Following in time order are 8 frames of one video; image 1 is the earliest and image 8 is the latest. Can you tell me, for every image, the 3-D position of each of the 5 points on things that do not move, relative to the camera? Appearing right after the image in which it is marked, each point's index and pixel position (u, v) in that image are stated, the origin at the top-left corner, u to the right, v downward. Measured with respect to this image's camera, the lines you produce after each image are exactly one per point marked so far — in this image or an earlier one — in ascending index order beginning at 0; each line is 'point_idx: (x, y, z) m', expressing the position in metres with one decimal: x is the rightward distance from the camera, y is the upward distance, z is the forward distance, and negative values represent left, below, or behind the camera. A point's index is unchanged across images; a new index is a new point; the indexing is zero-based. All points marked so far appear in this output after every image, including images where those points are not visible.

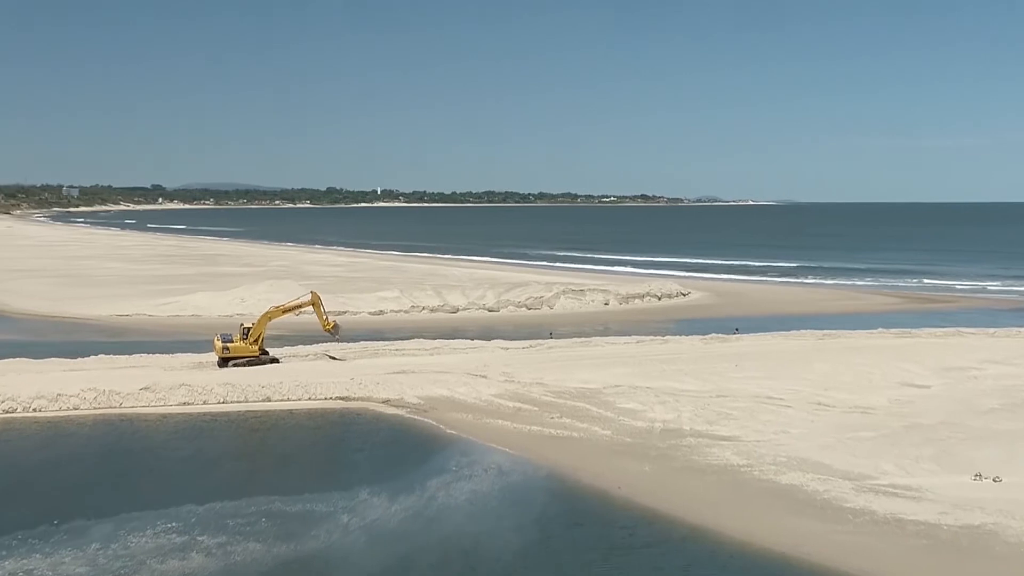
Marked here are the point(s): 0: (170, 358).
0: (-4.4, -0.9, +19.5) m
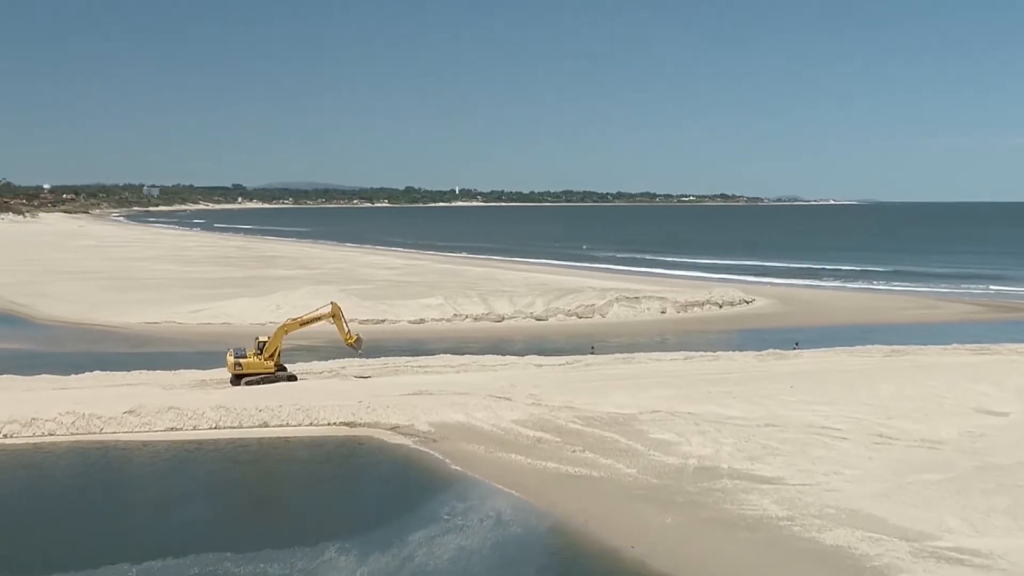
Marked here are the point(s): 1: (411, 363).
0: (-4.0, -1.0, +18.0) m
1: (-1.3, -0.9, +18.9) m
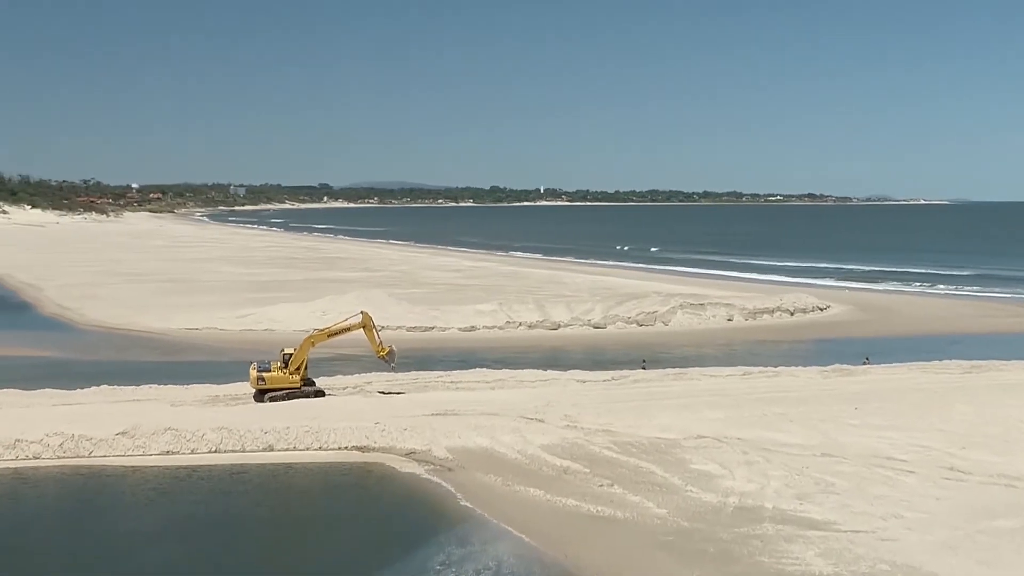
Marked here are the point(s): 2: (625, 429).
0: (-3.6, -1.1, +16.7) m
1: (-0.8, -1.0, +17.5) m
2: (+1.1, -1.4, +14.8) m
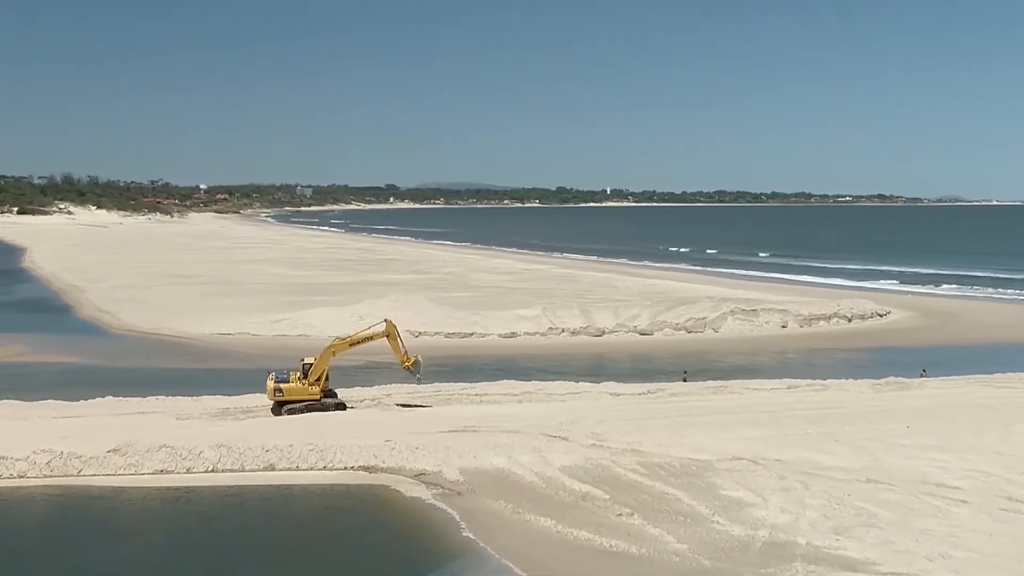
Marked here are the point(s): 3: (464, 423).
0: (-3.3, -1.2, +15.9) m
1: (-0.5, -1.1, +16.5) m
2: (+1.3, -1.4, +13.8) m
3: (-0.5, -1.3, +14.7) m
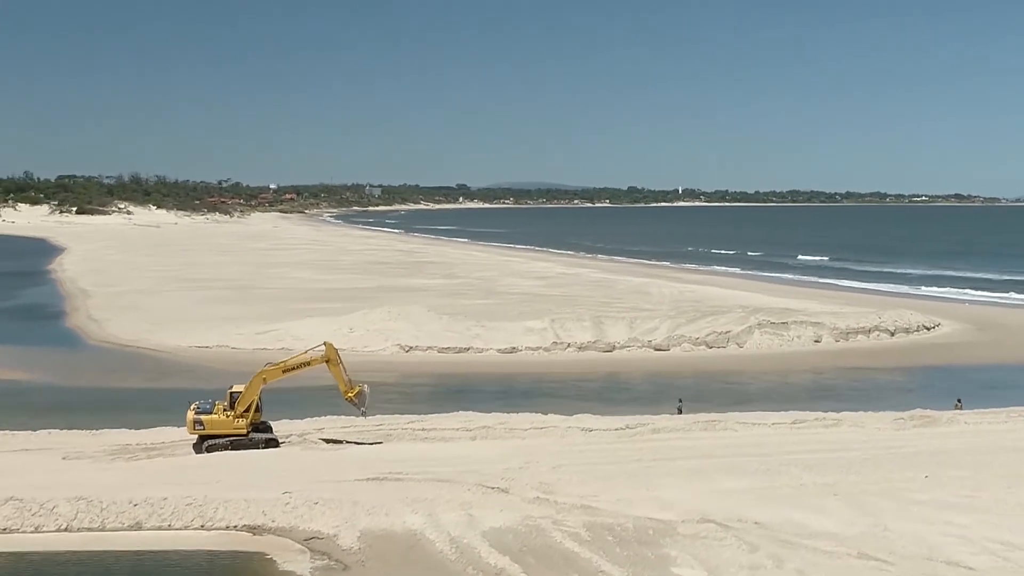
0: (-3.8, -1.3, +13.7) m
1: (-0.9, -1.3, +14.2) m
2: (+0.7, -1.6, +11.4) m
3: (-1.0, -1.5, +12.4) m
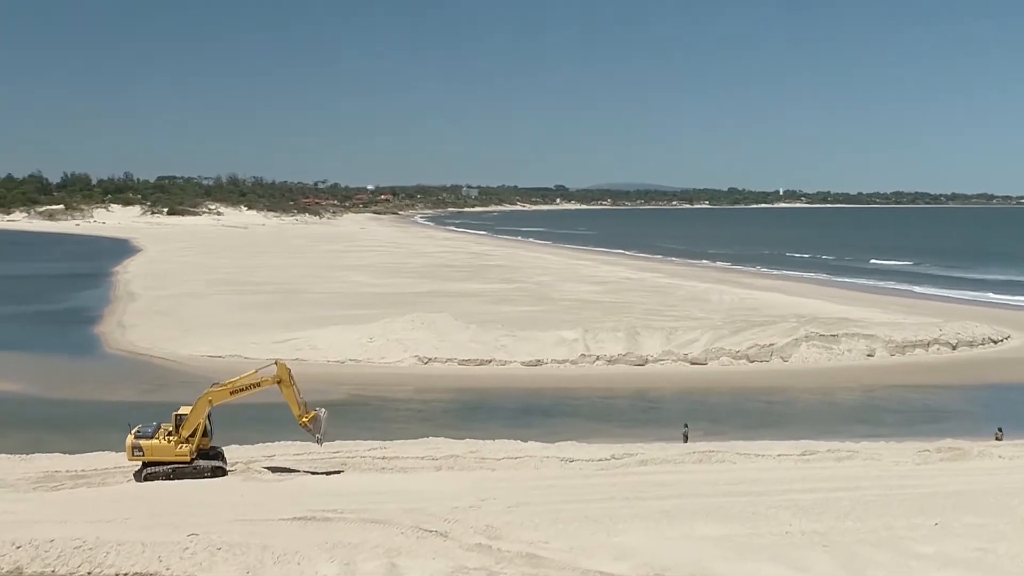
0: (-4.0, -1.4, +12.5) m
1: (-1.1, -1.4, +12.8) m
2: (+0.3, -1.7, +9.9) m
3: (-1.3, -1.6, +11.1) m
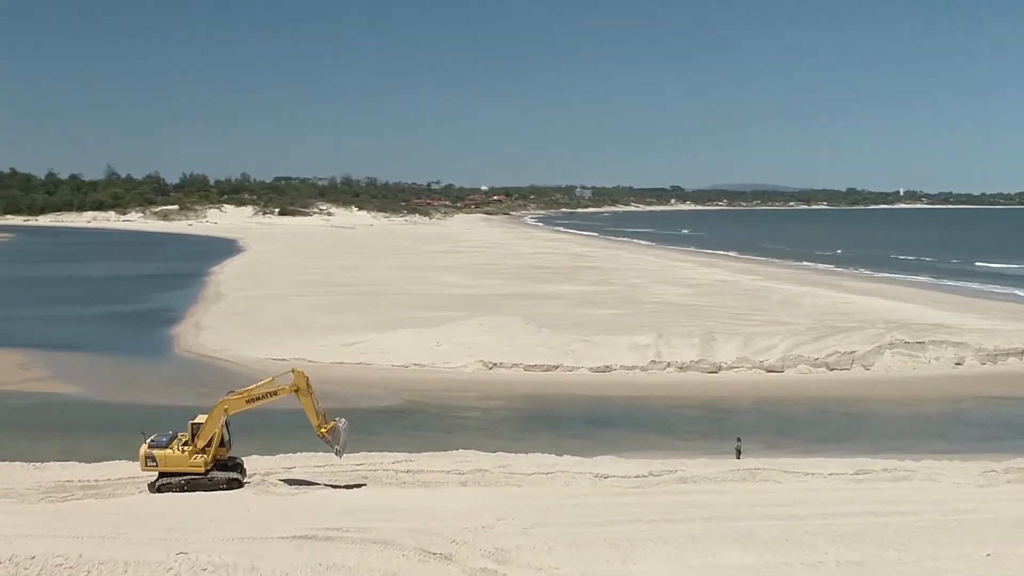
0: (-3.8, -1.4, +12.1) m
1: (-0.9, -1.4, +12.2) m
2: (+0.3, -1.8, +9.2) m
3: (-1.2, -1.6, +10.5) m
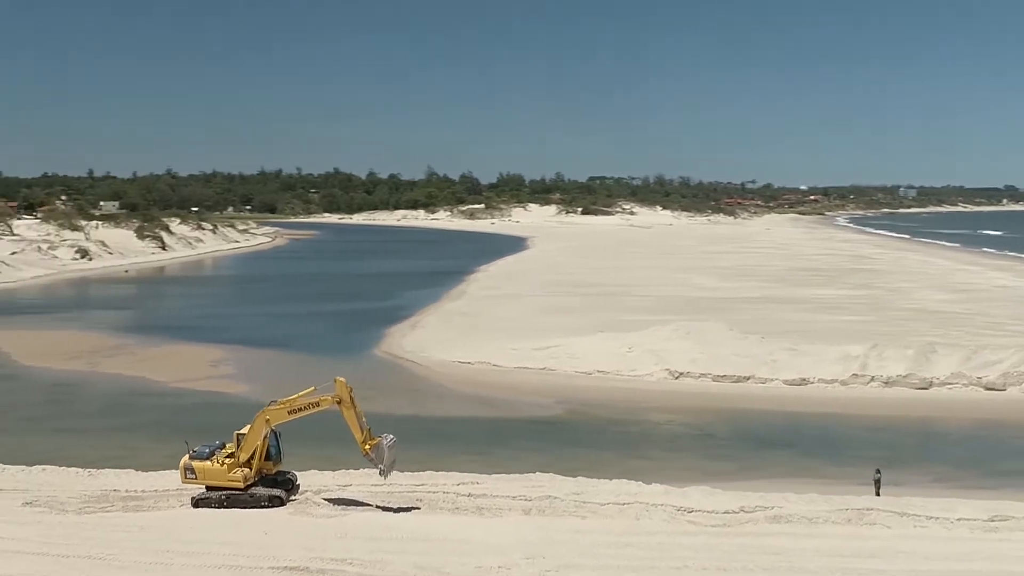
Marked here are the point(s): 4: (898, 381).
0: (-3.2, -1.4, +11.5) m
1: (-0.3, -1.4, +10.9) m
2: (+0.2, -1.8, +7.8) m
3: (-1.0, -1.6, +9.3) m
4: (+4.8, -1.1, +19.0) m
